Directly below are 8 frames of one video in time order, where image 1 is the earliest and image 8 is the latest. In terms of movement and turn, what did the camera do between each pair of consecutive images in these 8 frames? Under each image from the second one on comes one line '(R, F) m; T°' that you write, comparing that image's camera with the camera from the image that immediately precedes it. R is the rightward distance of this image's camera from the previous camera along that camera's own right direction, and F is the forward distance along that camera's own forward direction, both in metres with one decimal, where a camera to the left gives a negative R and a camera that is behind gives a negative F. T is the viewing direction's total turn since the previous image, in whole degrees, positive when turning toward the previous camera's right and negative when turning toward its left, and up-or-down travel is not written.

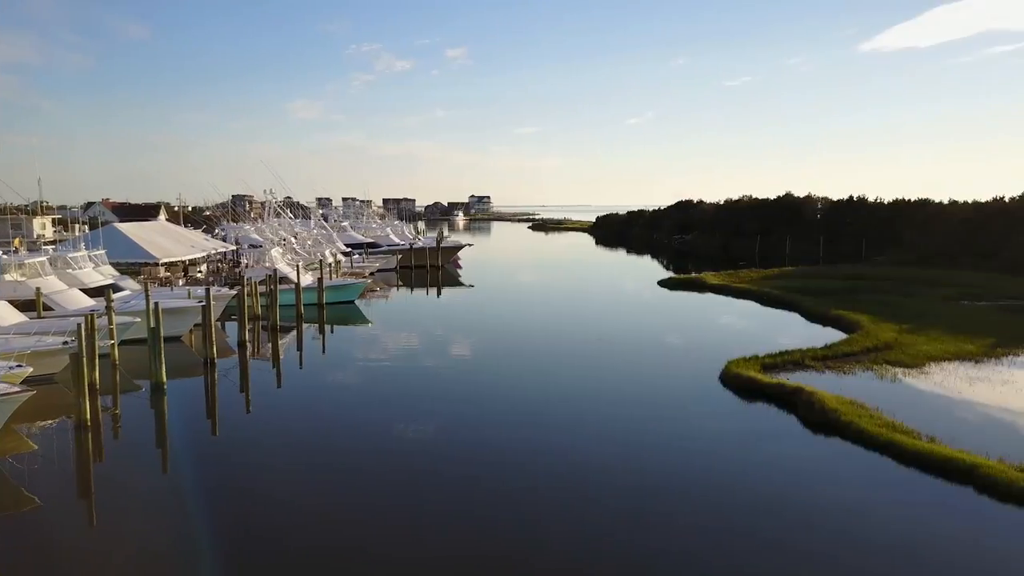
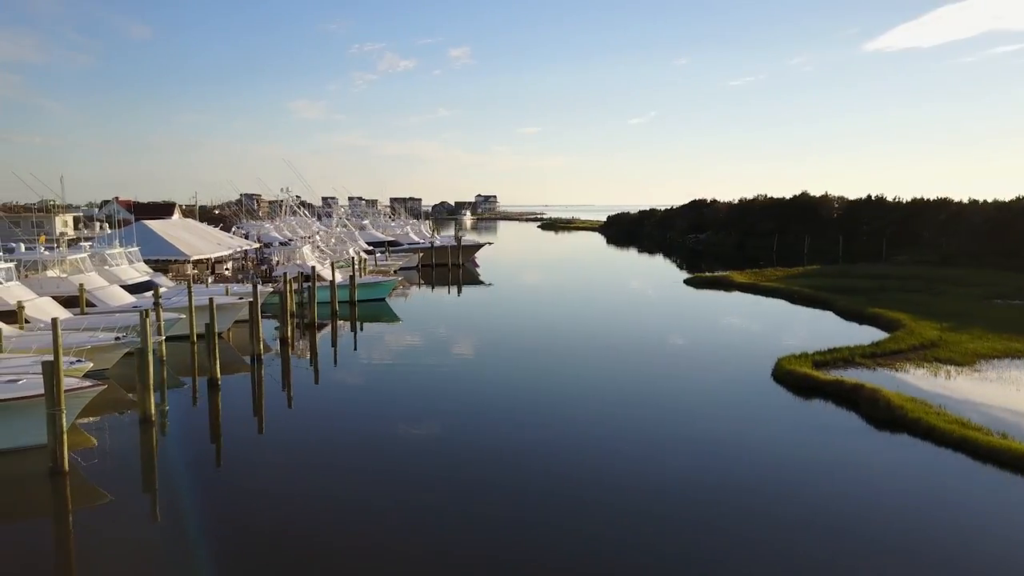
(-1.3, 0.0) m; 0°
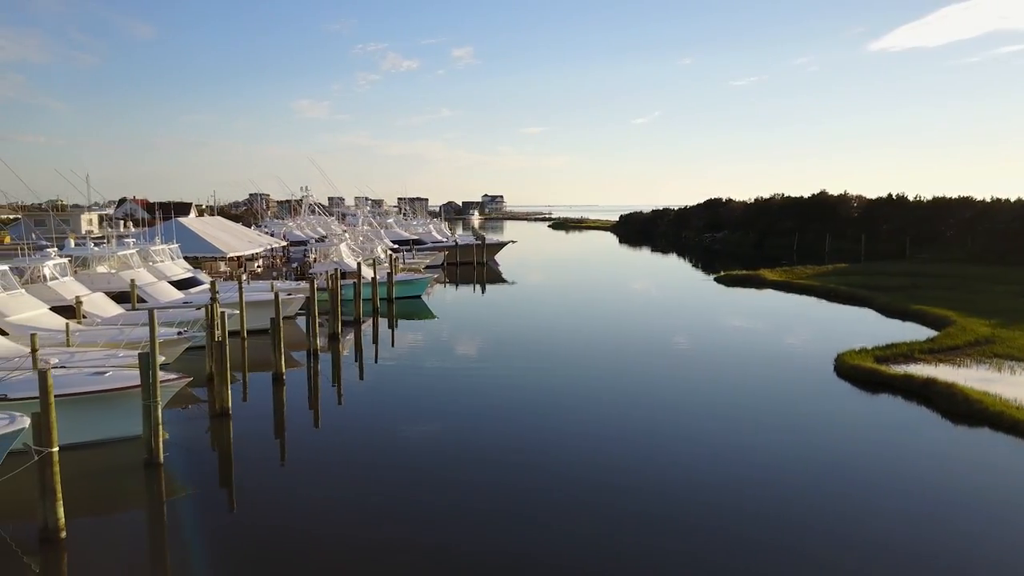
(-1.5, 0.0) m; 0°
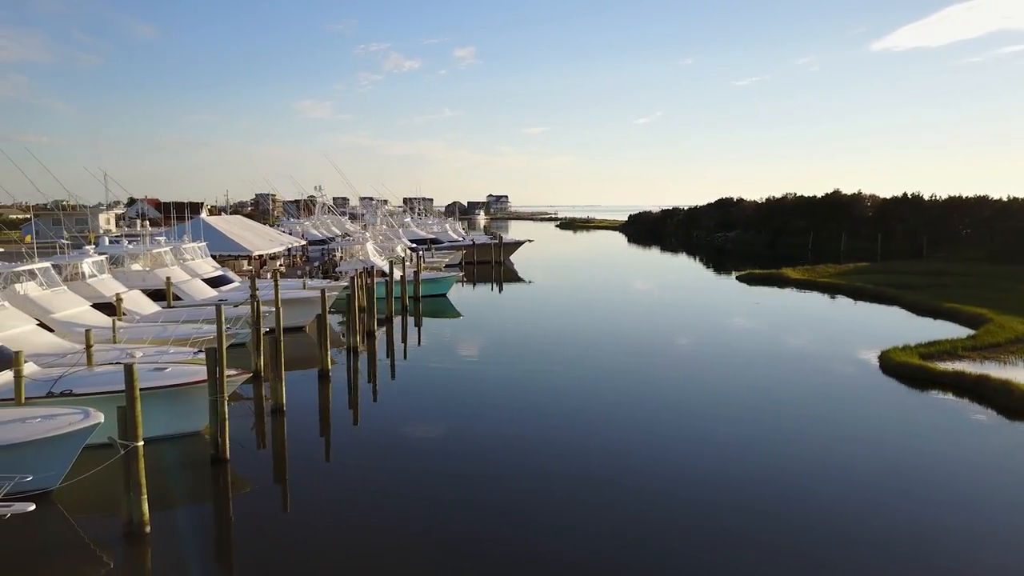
(-1.1, 0.0) m; 0°
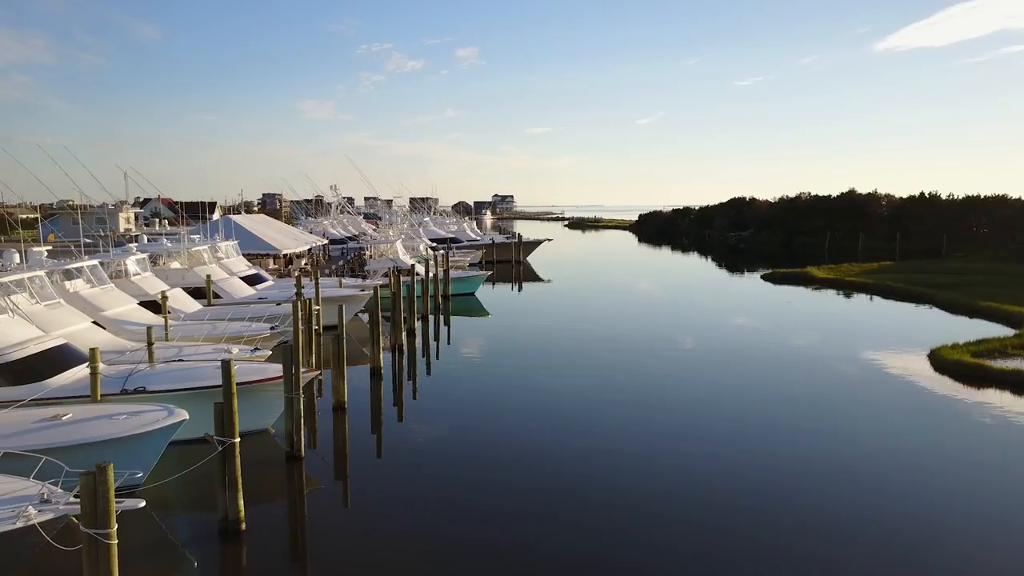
(-1.2, +0.1) m; 0°
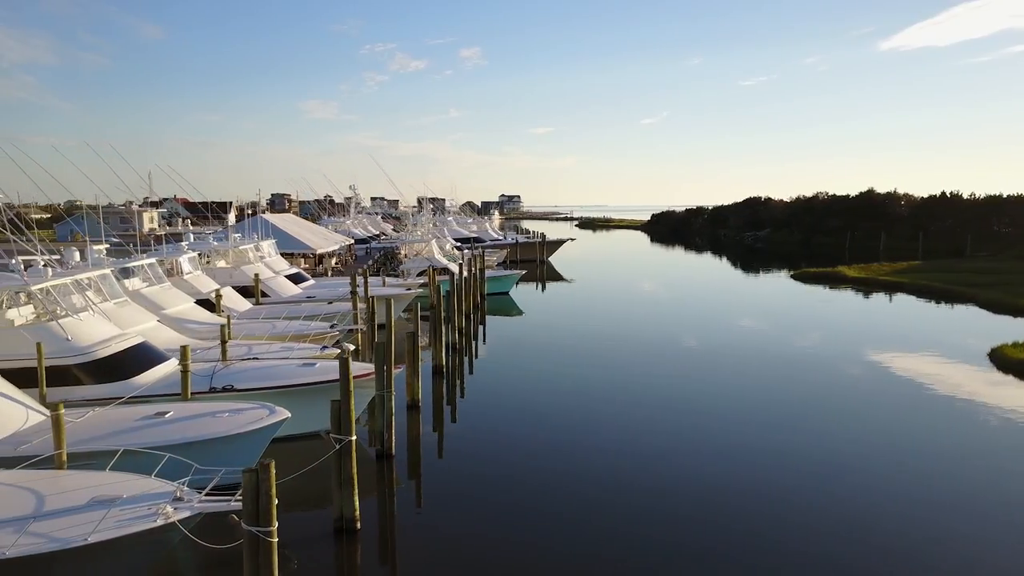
(-1.5, +0.1) m; 0°
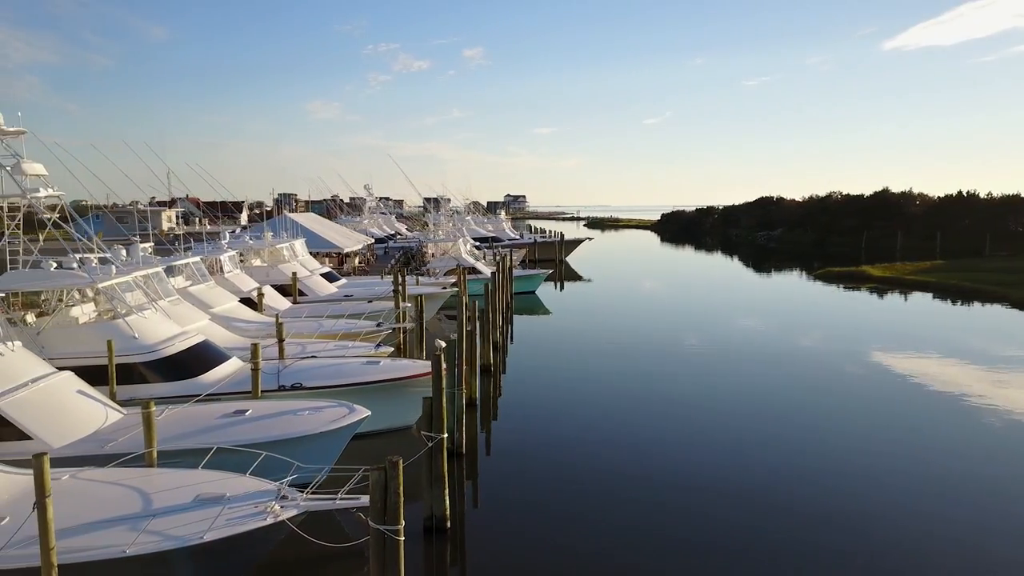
(-1.1, +0.1) m; 0°
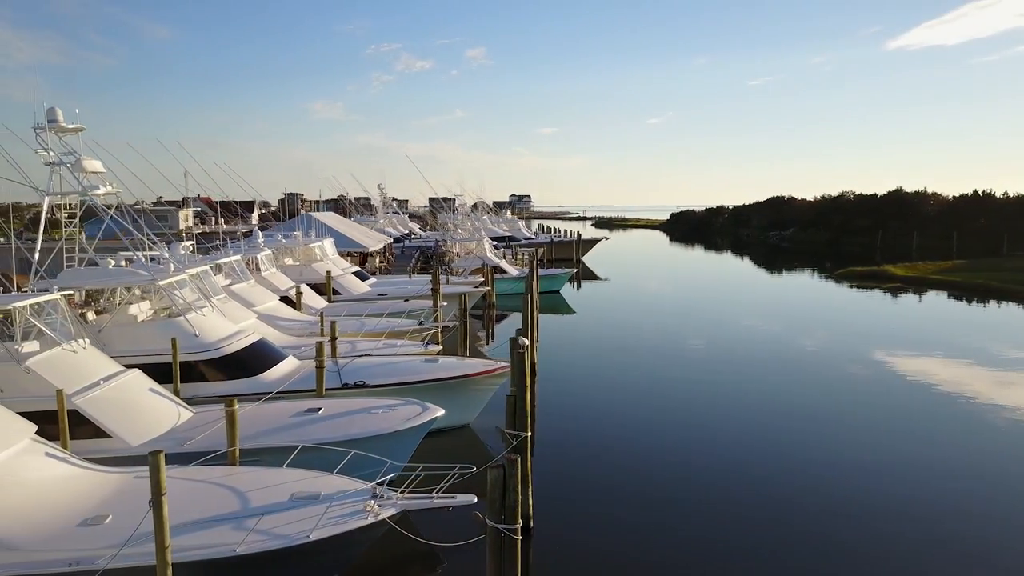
(-1.0, +0.1) m; 0°
